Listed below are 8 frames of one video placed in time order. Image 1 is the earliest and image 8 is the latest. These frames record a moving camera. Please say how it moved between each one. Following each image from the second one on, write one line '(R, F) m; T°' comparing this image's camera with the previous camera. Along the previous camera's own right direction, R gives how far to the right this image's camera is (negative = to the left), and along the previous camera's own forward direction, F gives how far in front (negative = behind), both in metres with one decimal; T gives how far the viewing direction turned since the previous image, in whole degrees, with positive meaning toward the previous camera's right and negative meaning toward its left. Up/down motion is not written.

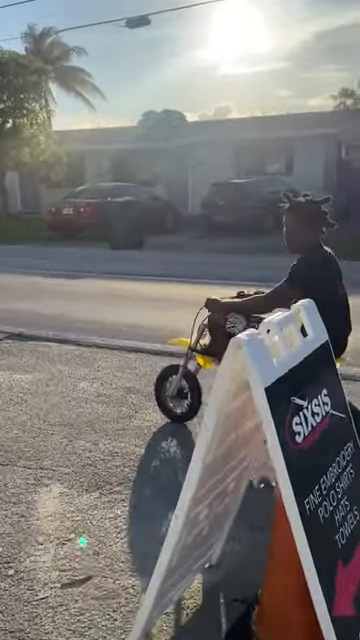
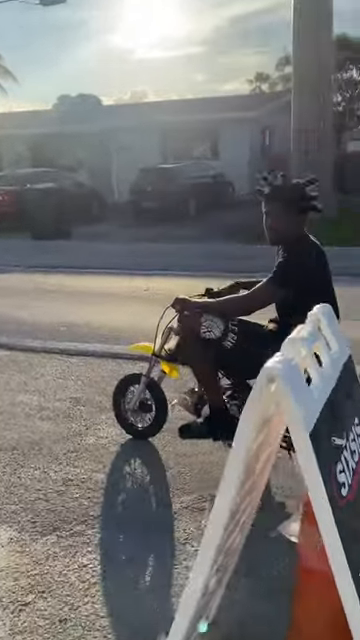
(-0.3, +0.7) m; +7°
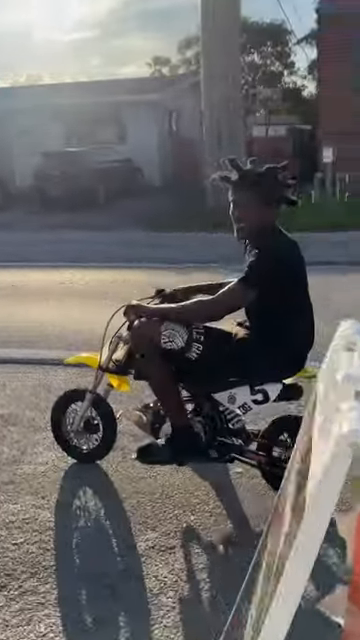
(-0.3, +0.6) m; +8°
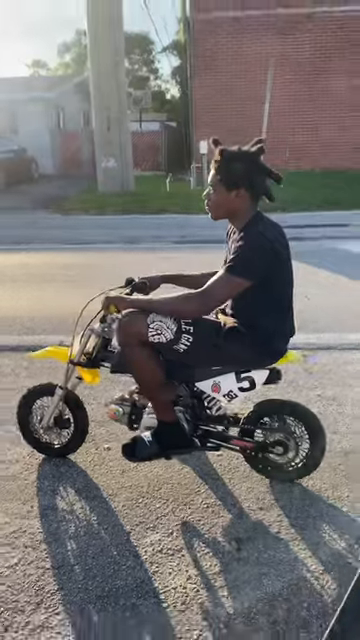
(-0.7, +0.1) m; +12°
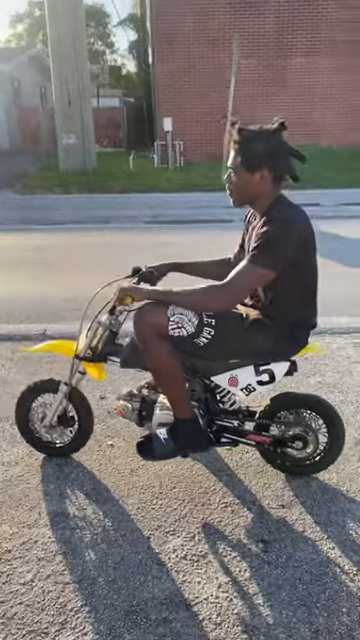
(-0.4, +0.3) m; +5°
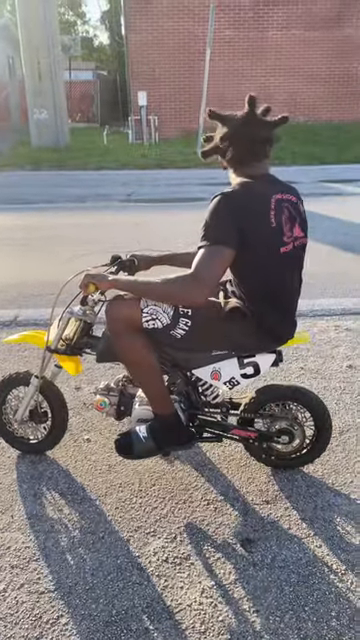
(0.0, +0.2) m; +2°
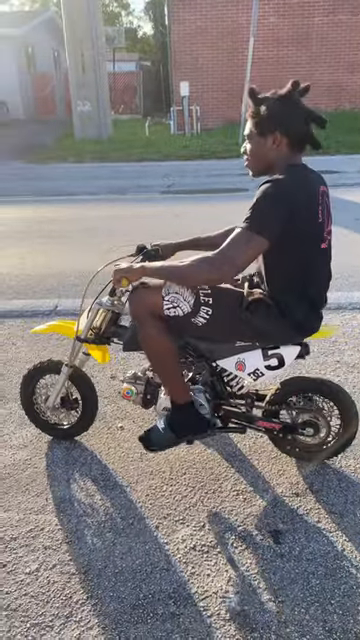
(+0.1, 0.0) m; -4°
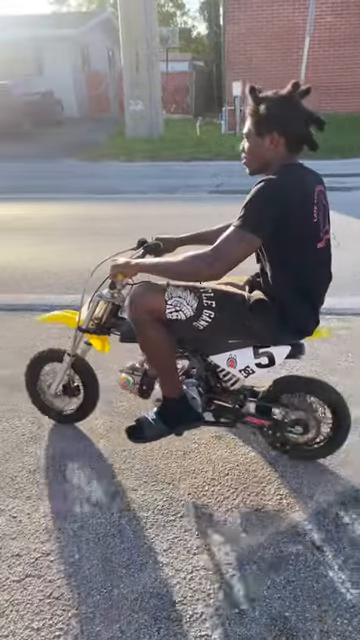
(+0.4, -0.1) m; -5°
